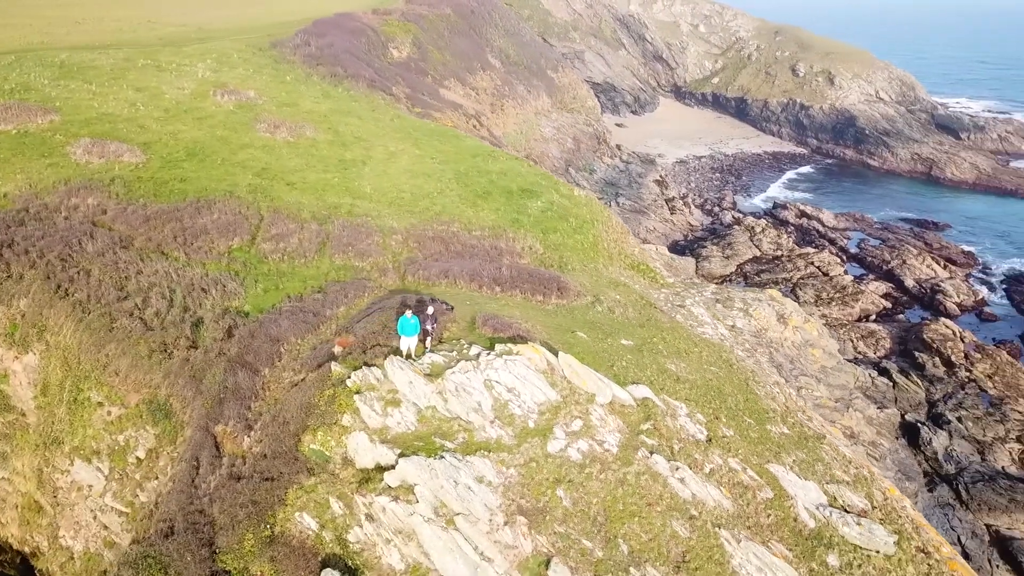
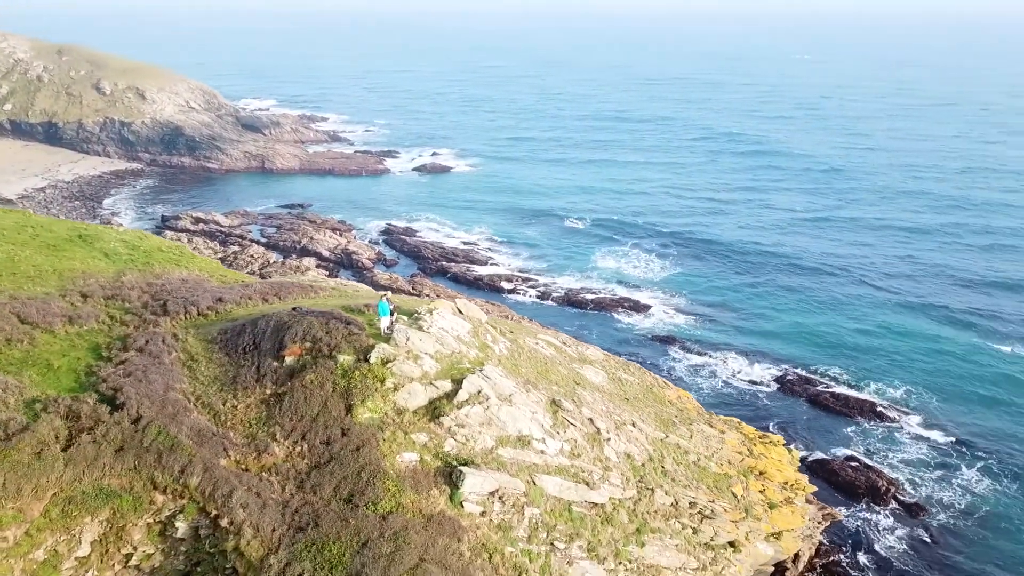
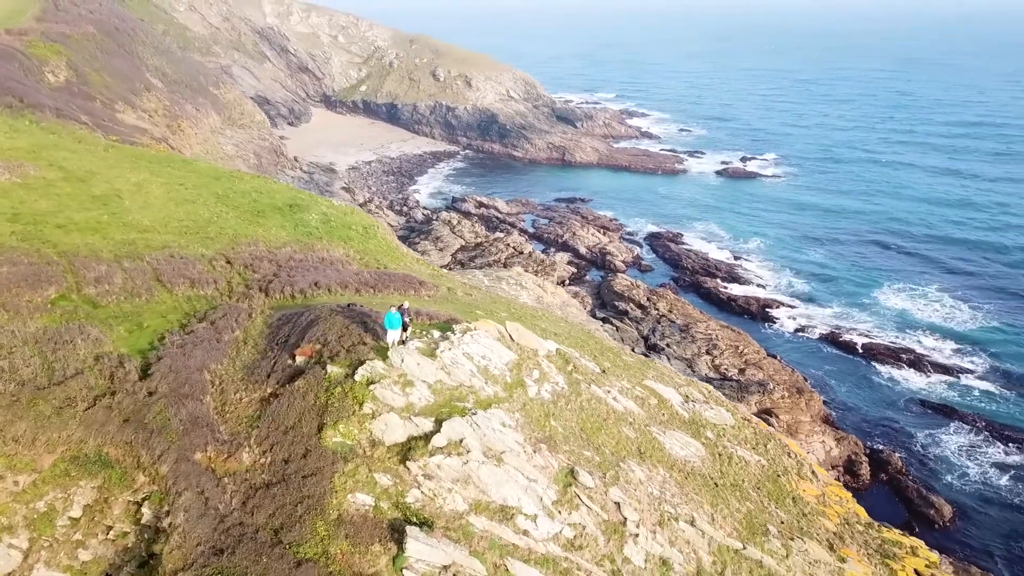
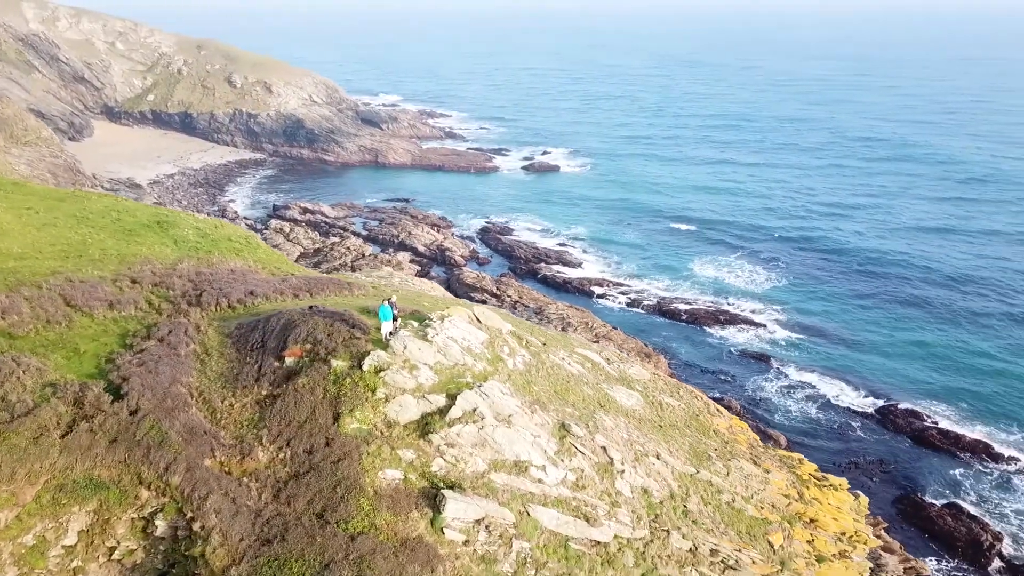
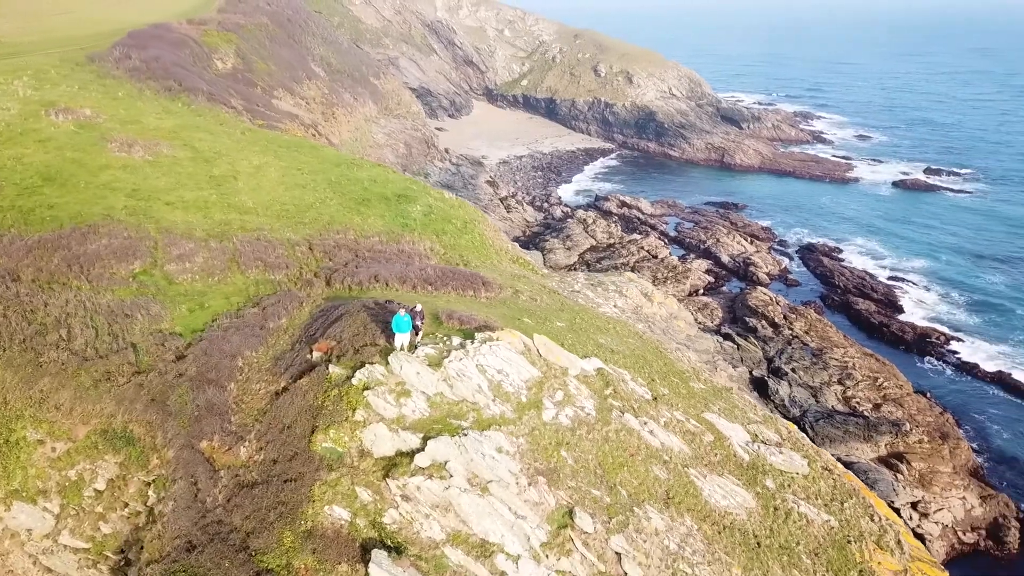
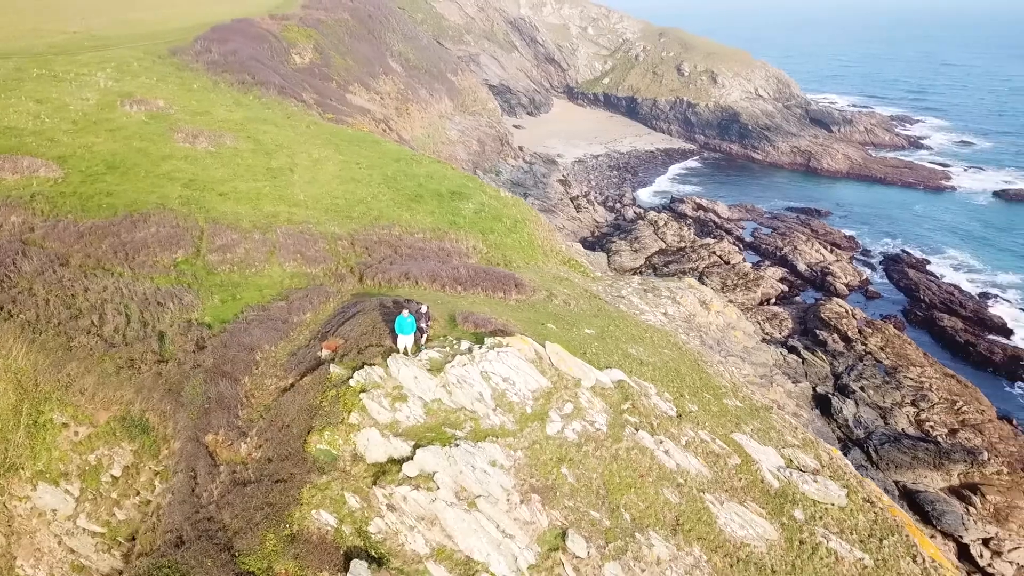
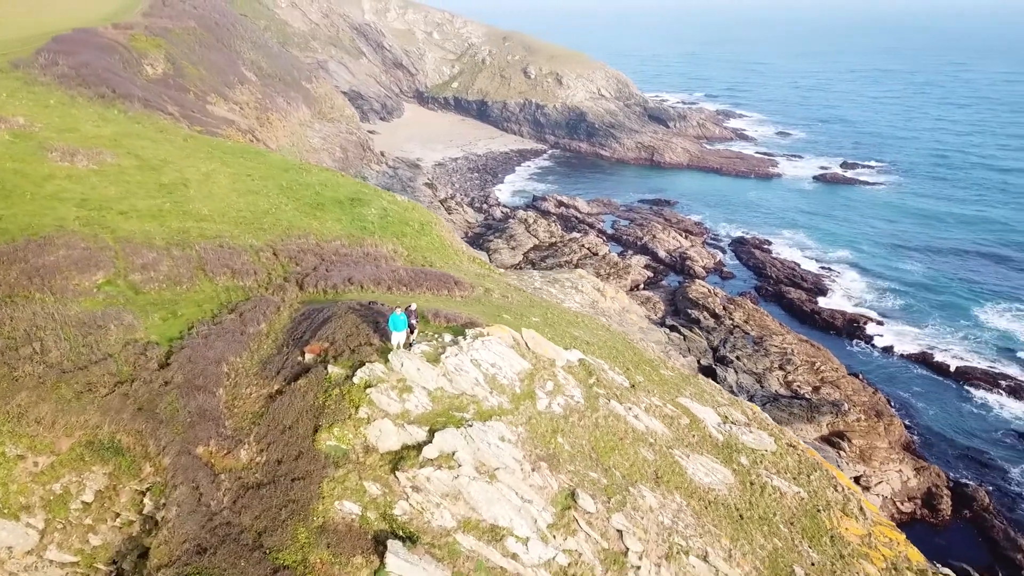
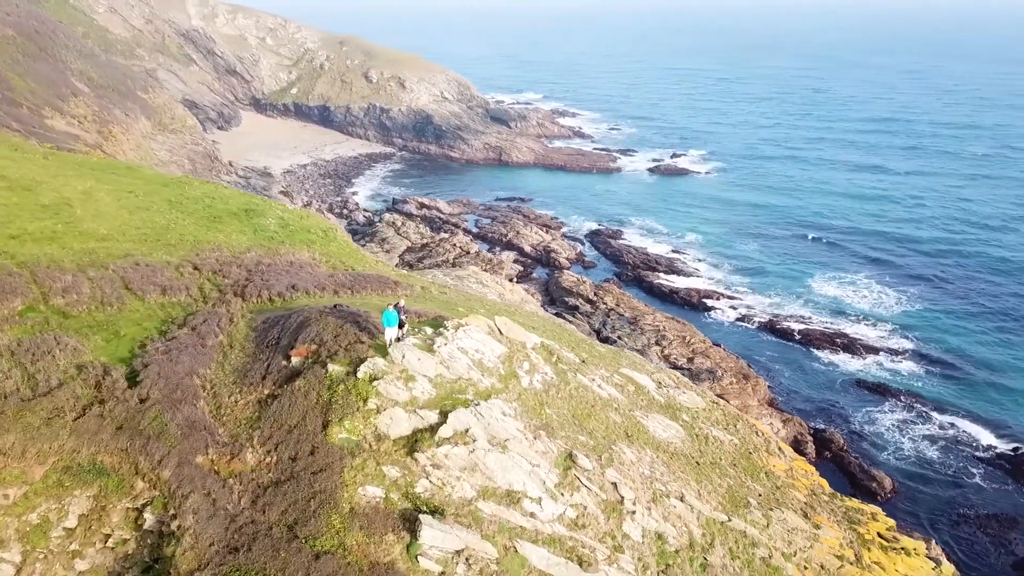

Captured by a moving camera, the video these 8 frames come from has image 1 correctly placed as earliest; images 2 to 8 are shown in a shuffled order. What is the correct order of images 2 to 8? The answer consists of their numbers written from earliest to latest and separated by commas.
6, 5, 7, 3, 8, 4, 2
